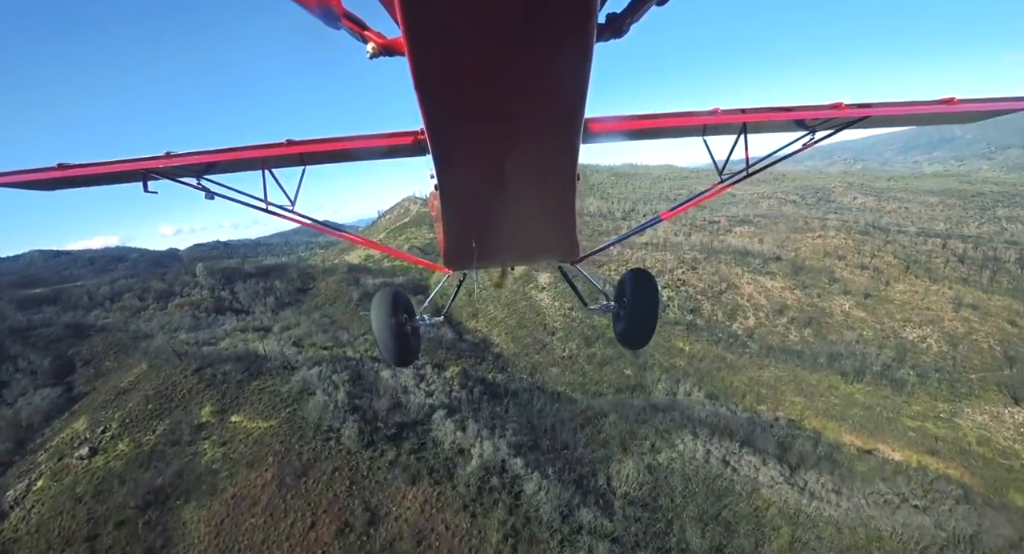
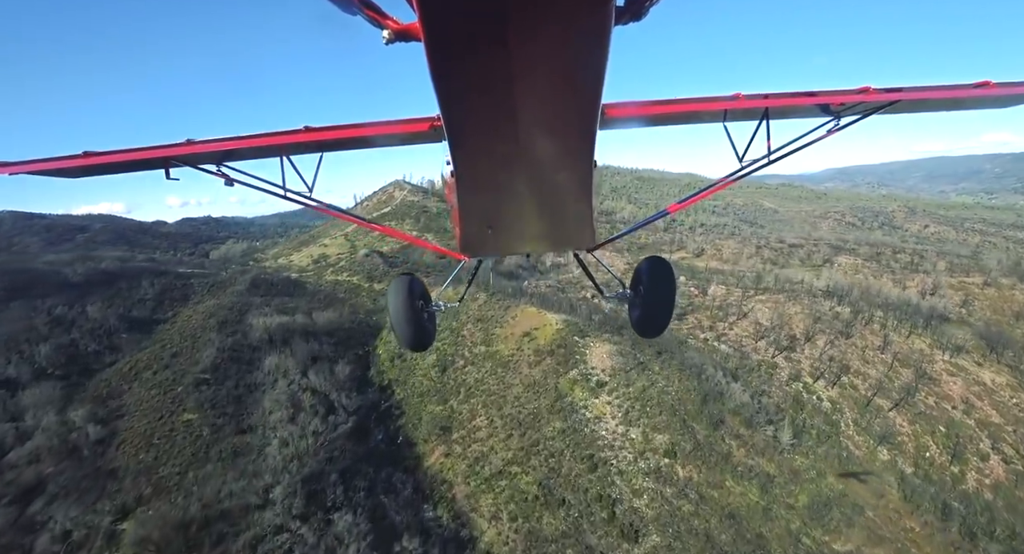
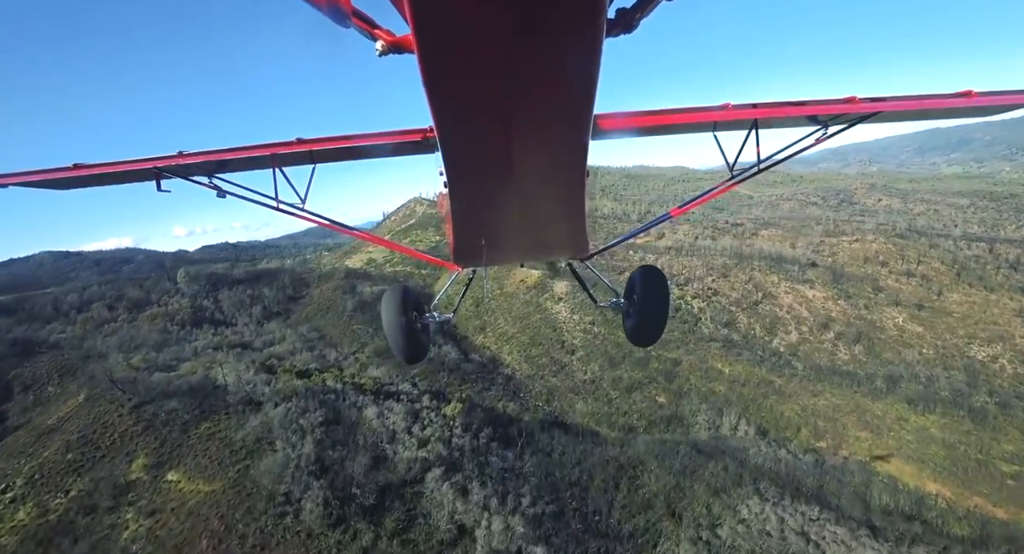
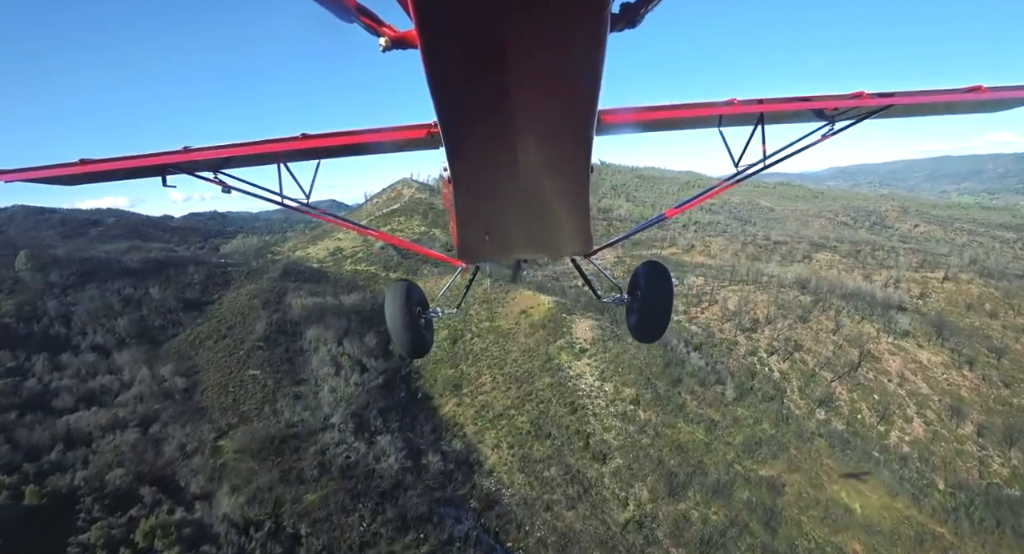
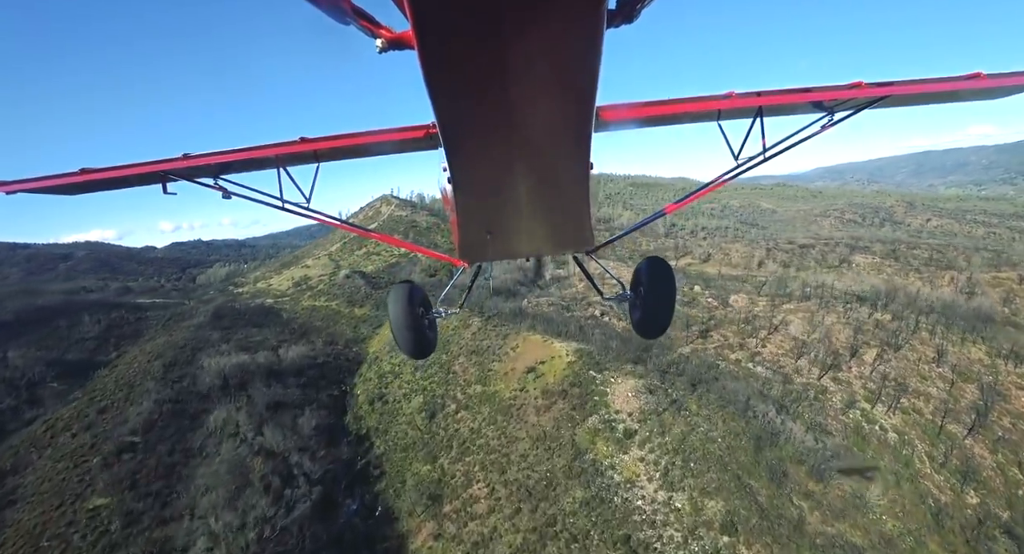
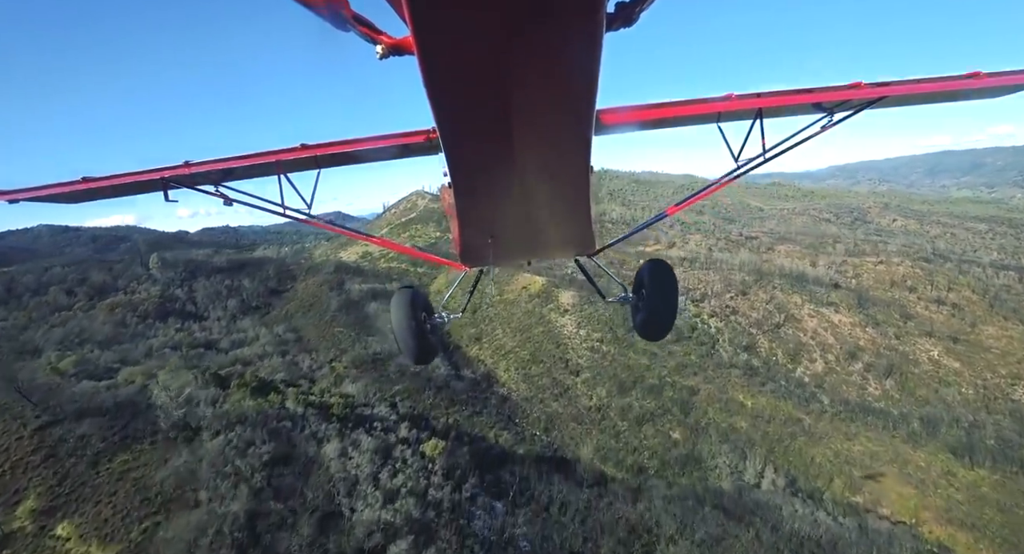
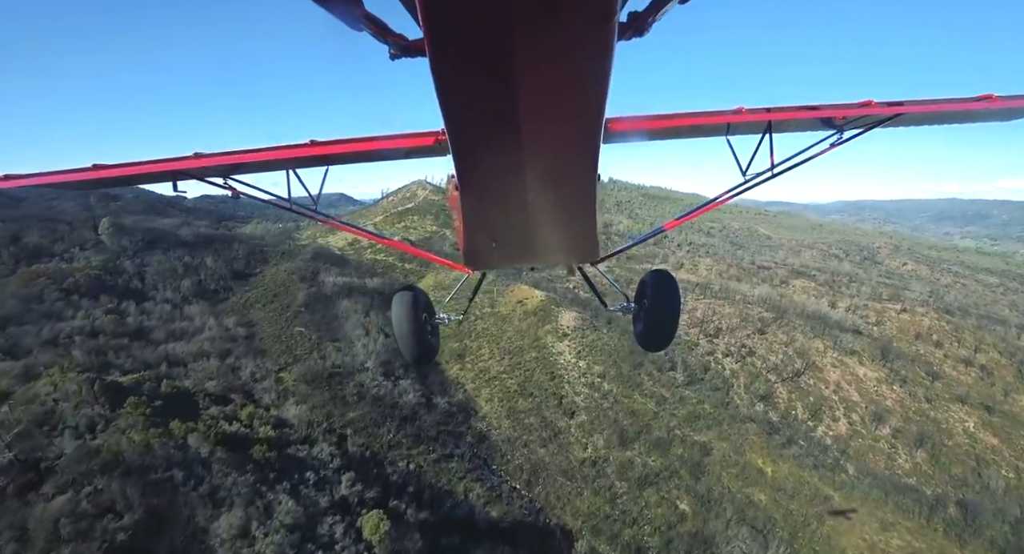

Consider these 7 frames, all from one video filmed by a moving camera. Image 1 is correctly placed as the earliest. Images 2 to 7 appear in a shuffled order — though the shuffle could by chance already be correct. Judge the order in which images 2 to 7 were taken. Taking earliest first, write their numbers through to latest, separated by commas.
3, 6, 7, 4, 2, 5
